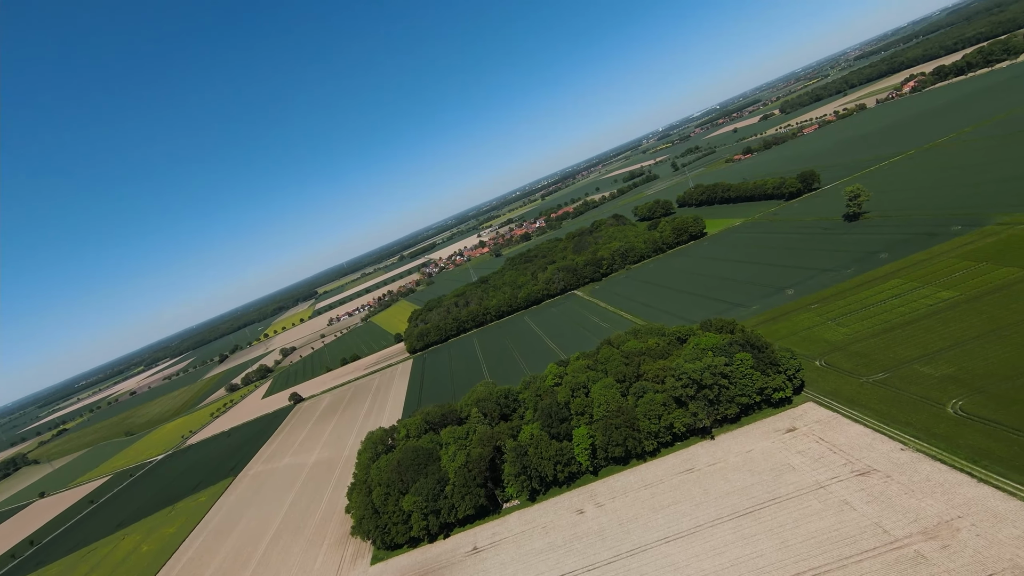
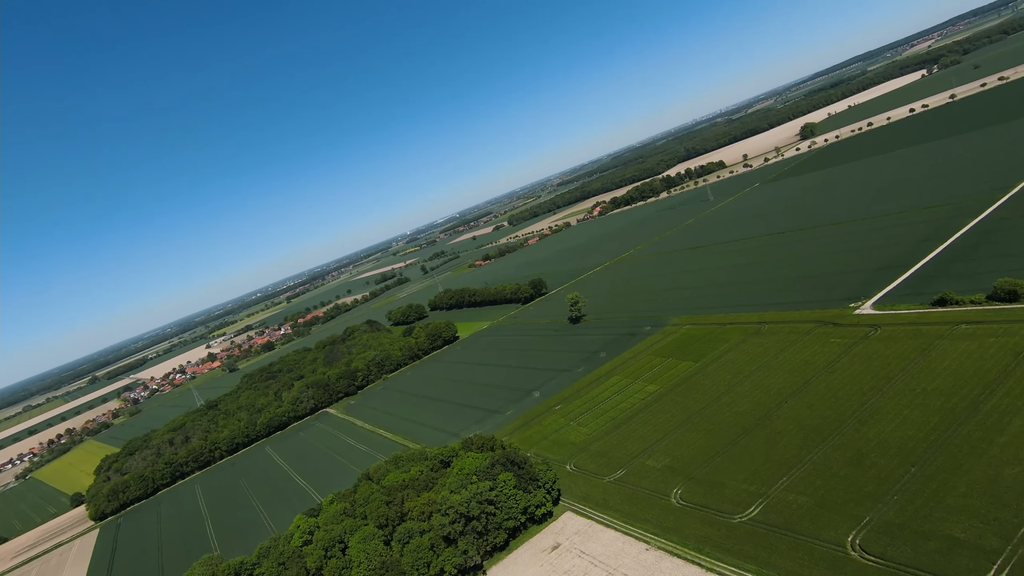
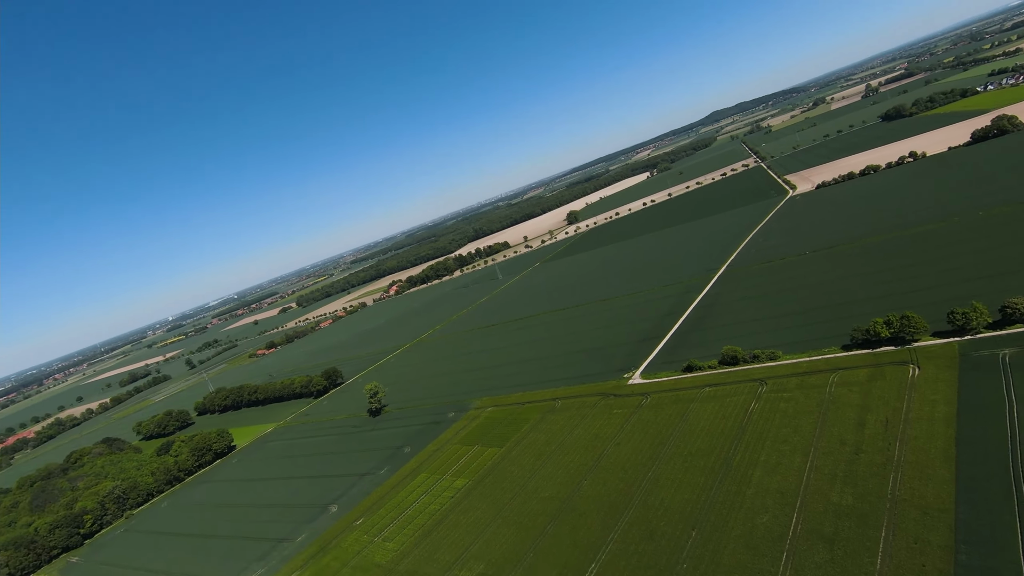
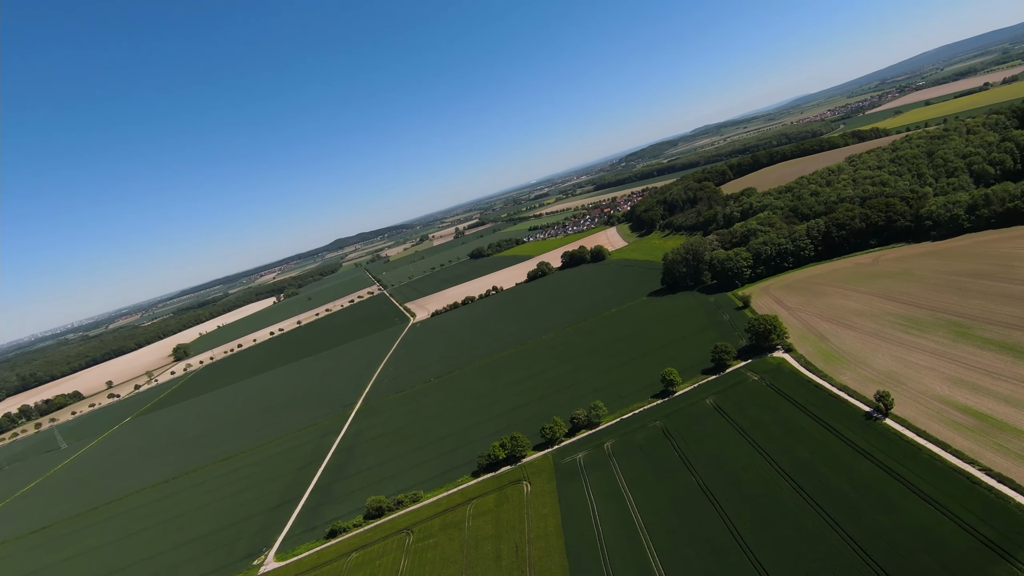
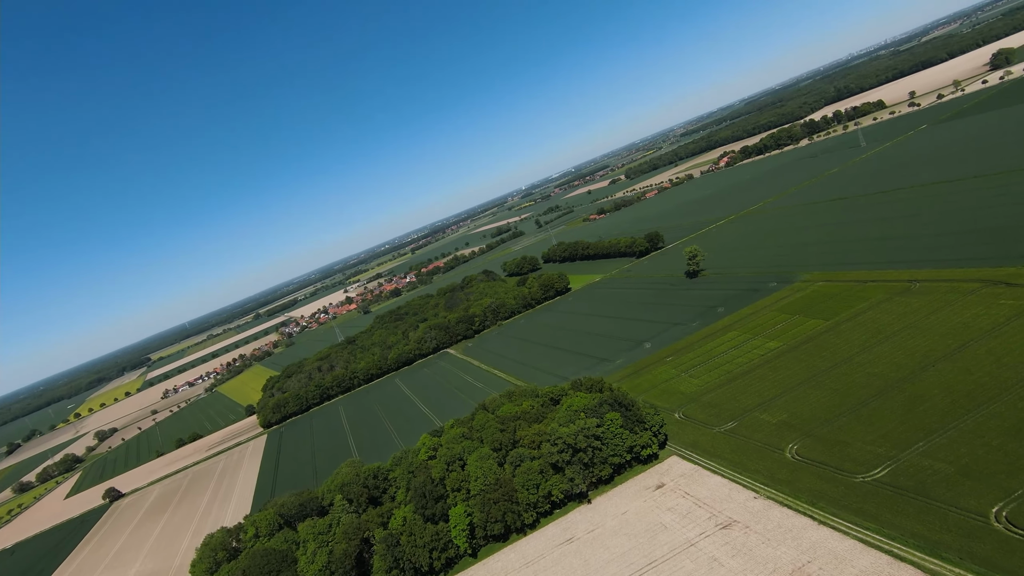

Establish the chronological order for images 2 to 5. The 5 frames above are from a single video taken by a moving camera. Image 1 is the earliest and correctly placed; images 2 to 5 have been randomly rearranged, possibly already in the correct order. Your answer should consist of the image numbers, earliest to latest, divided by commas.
5, 2, 3, 4
